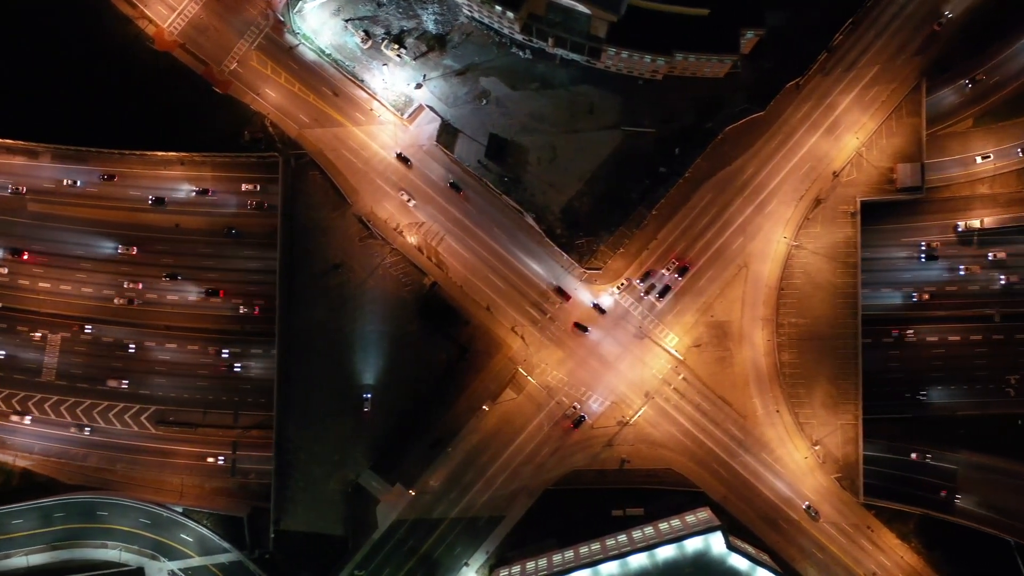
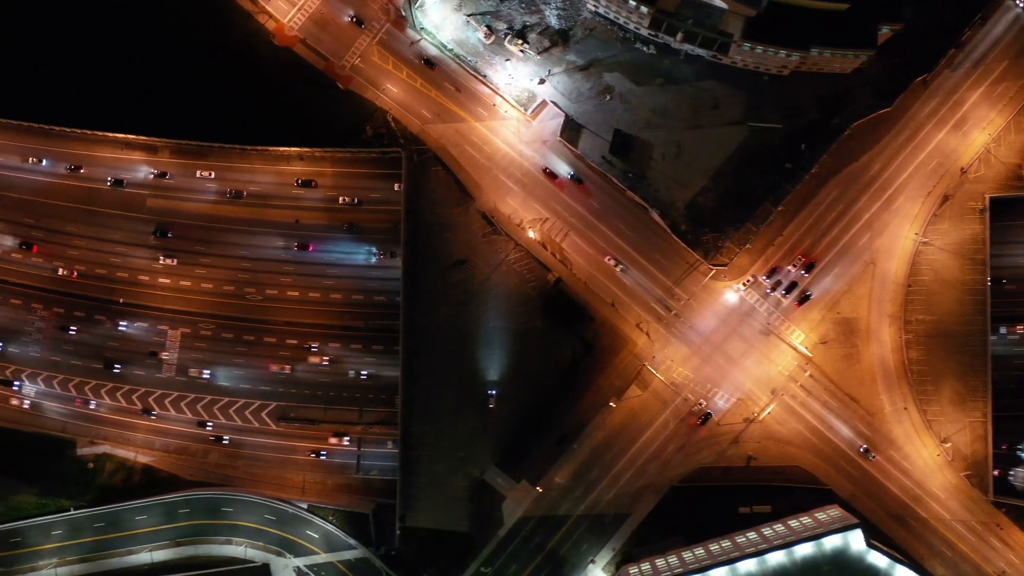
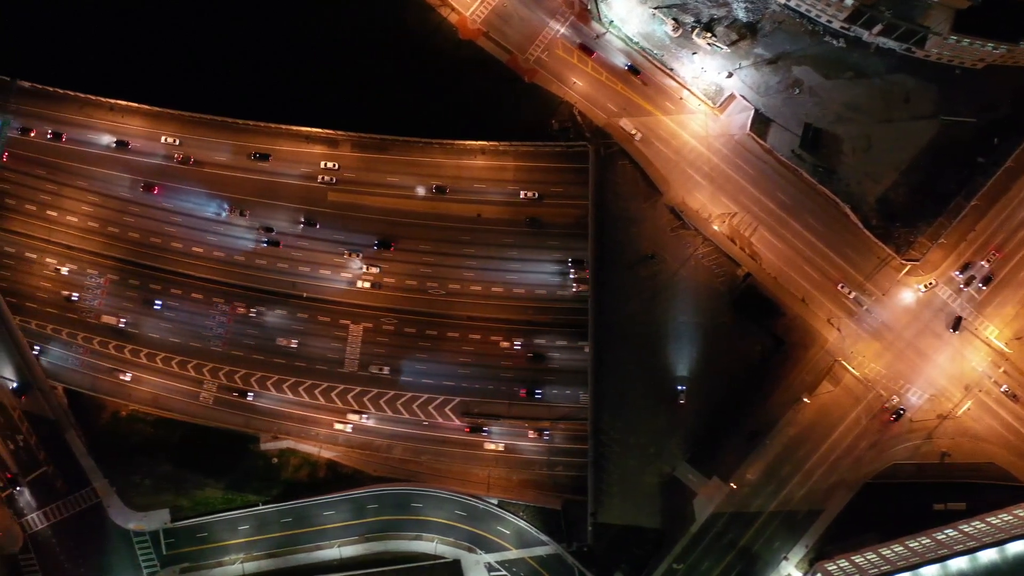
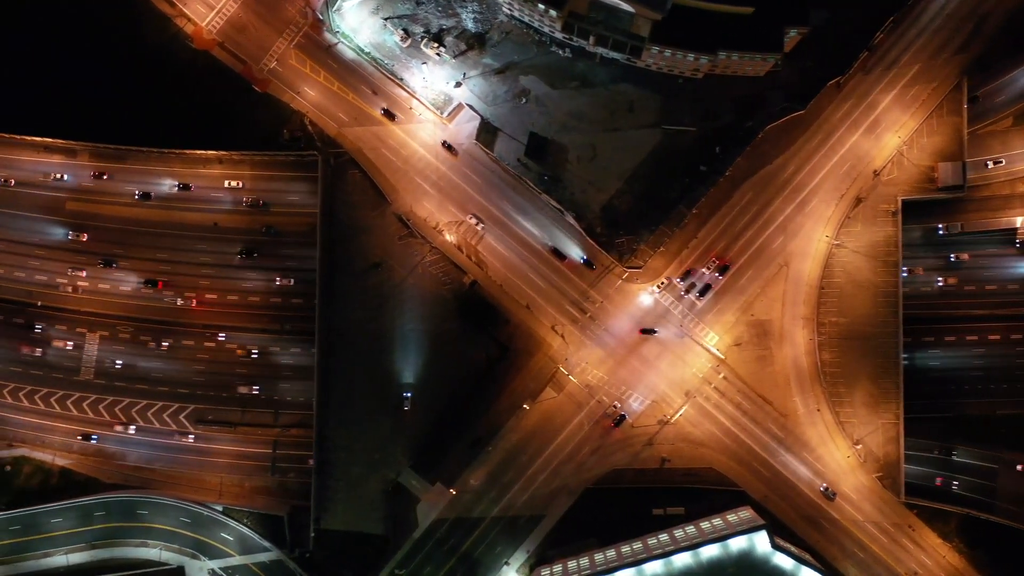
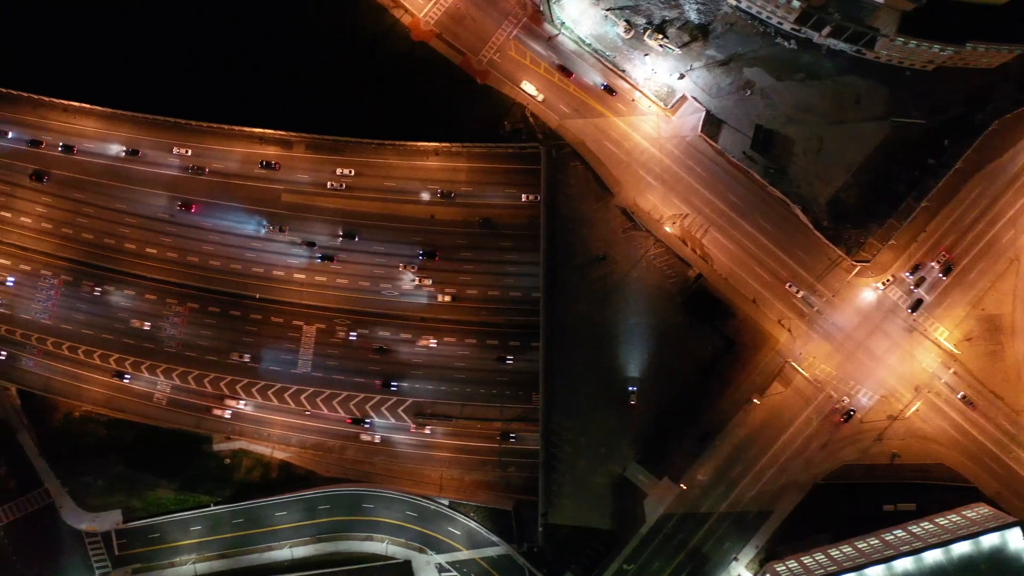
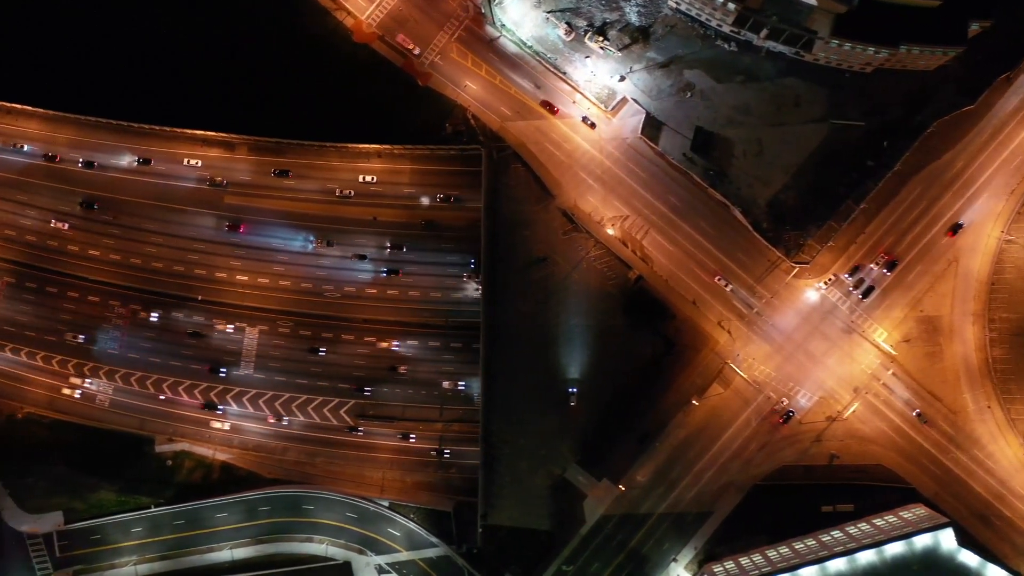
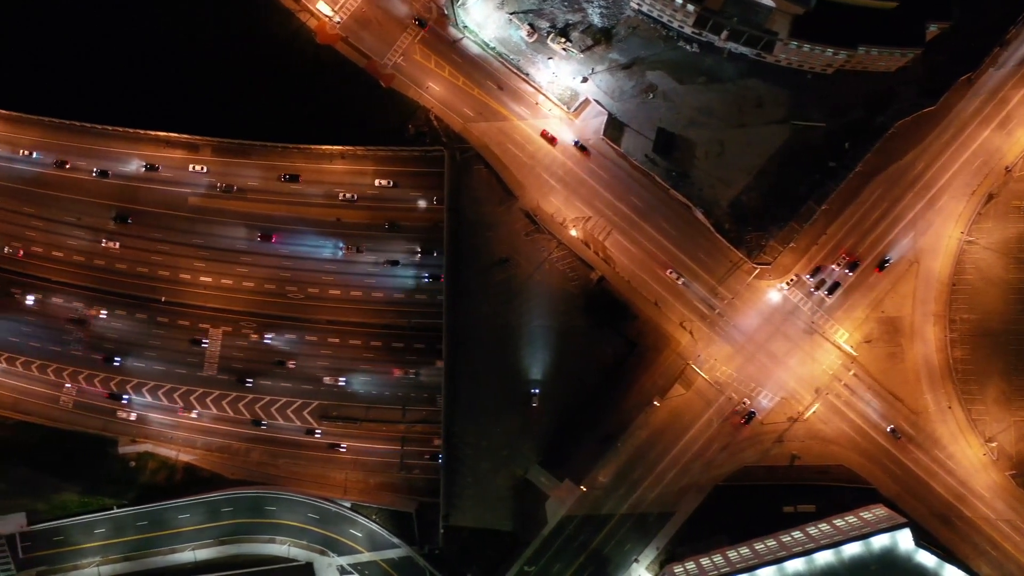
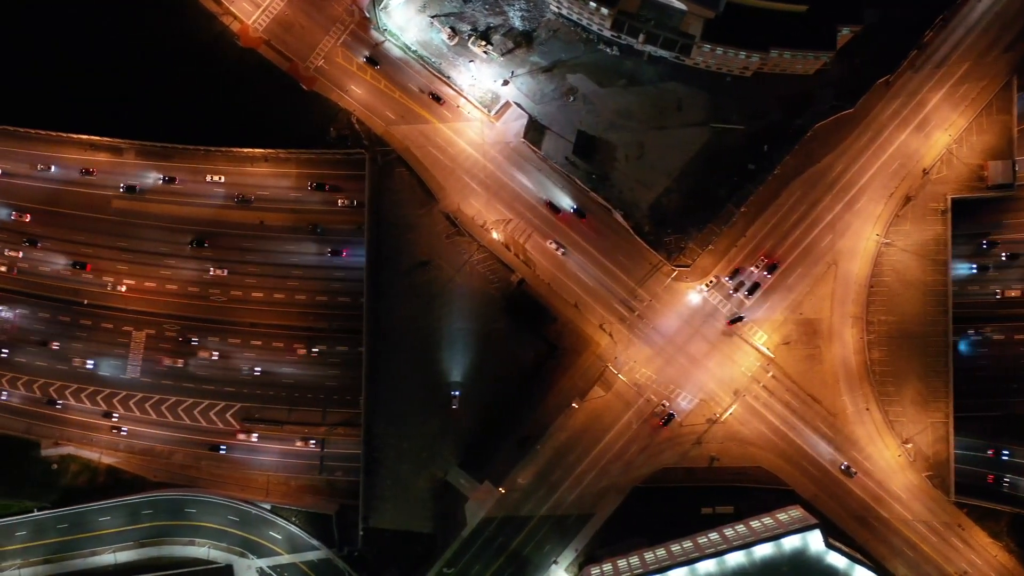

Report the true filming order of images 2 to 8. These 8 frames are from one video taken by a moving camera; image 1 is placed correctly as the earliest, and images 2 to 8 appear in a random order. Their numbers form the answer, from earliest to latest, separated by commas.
4, 8, 2, 7, 6, 5, 3
